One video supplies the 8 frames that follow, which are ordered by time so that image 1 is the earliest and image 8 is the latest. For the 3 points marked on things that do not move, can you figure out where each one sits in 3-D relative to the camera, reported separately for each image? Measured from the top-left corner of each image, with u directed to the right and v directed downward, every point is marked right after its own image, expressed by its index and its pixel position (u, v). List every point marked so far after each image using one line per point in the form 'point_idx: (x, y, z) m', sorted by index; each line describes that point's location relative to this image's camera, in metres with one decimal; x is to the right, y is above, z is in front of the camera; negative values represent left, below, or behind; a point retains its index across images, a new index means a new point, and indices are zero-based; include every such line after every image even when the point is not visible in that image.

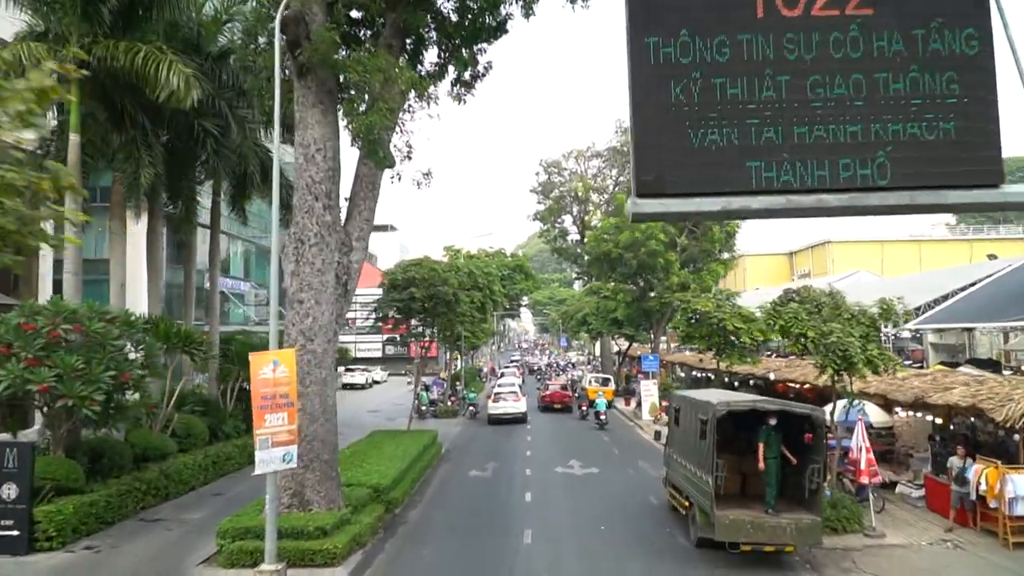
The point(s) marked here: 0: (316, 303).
0: (-3.5, -0.3, +14.7) m
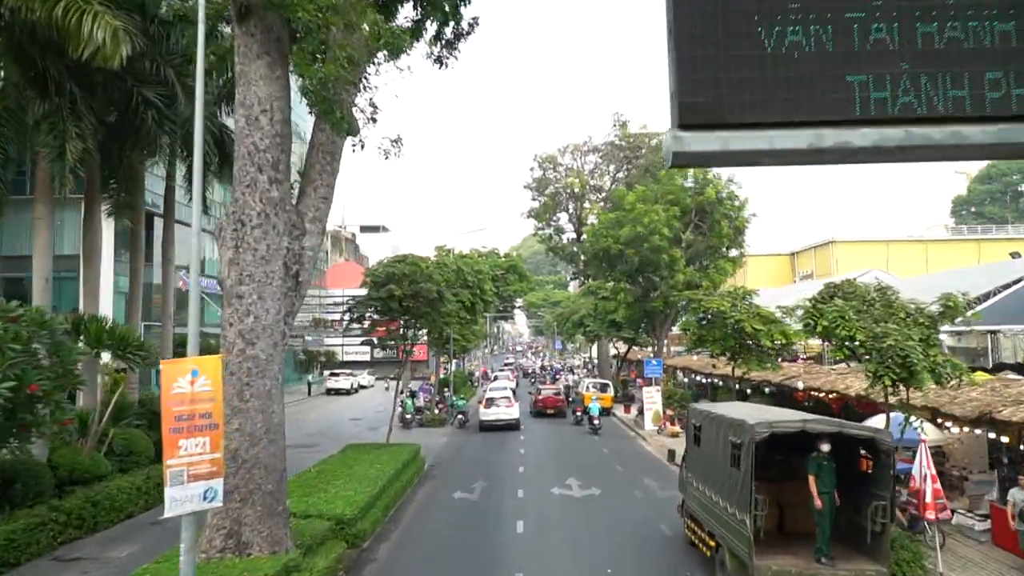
0: (-3.6, -0.2, +11.9) m
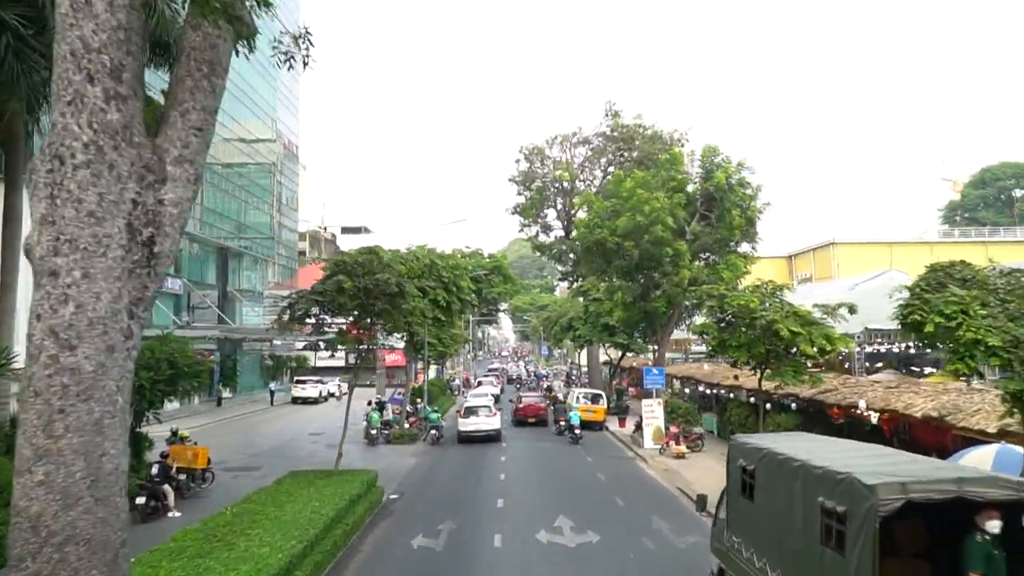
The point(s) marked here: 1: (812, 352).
0: (-3.9, +0.1, +7.7) m
1: (+6.2, -1.3, +17.1) m
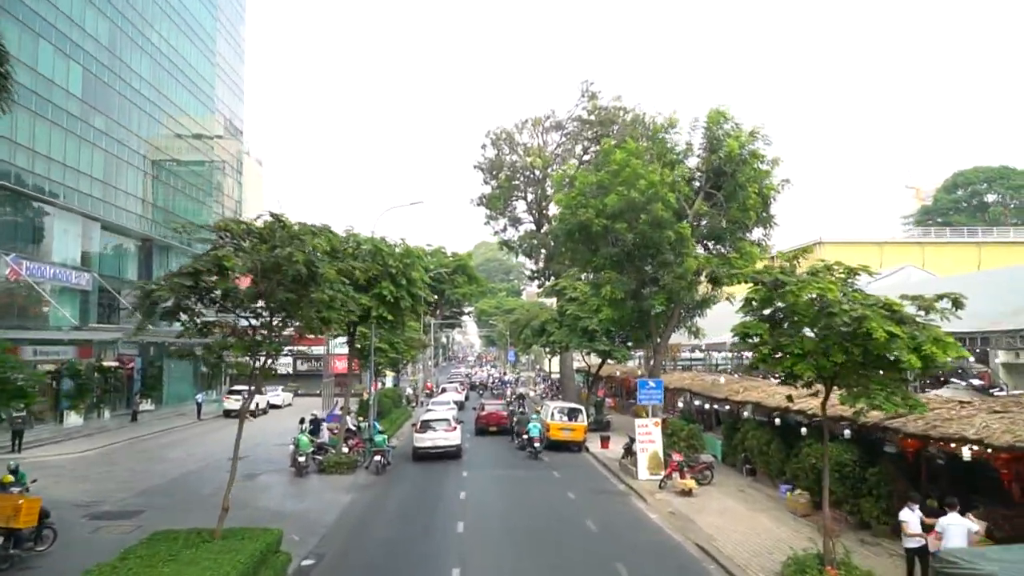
0: (-4.1, +0.5, +1.9) m
1: (+5.6, -1.1, +11.7) m
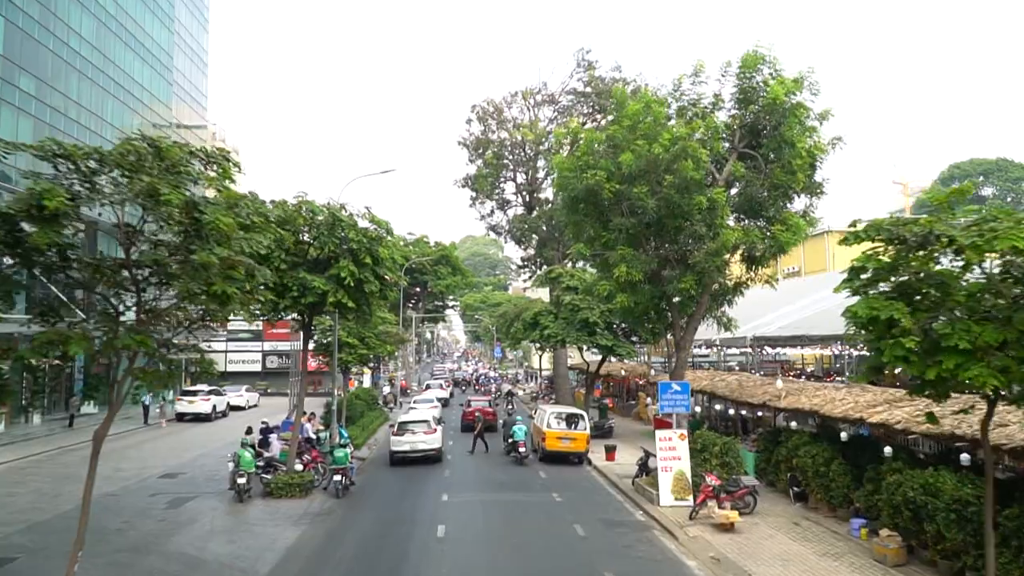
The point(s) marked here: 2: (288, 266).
0: (-3.9, +0.8, -2.7) m
1: (+5.6, -0.7, +7.3) m
2: (-5.1, +0.5, +19.1) m
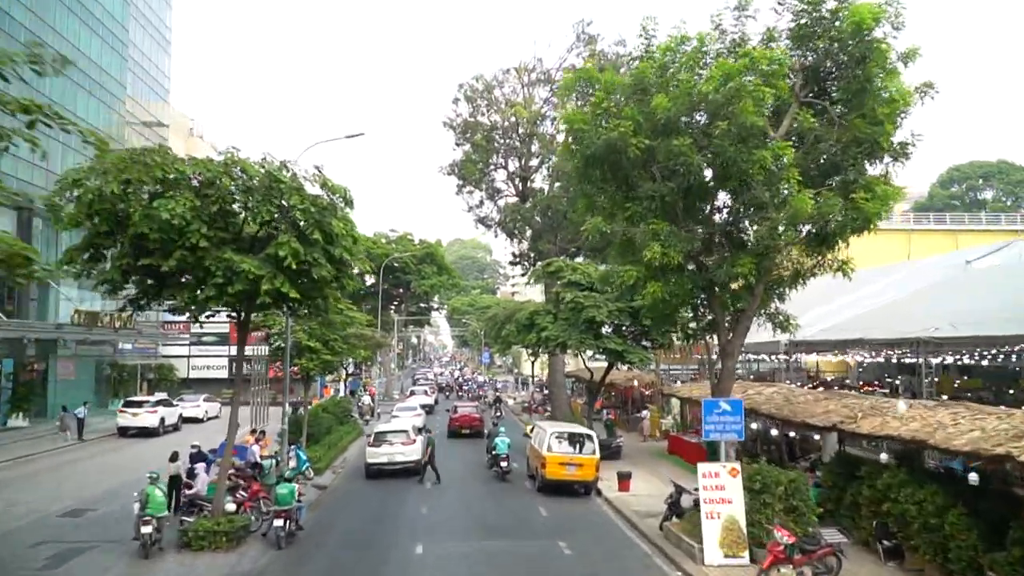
0: (-3.6, +1.2, -7.4) m
1: (+5.7, -0.4, +2.7) m
2: (-5.2, +0.8, +14.4) m
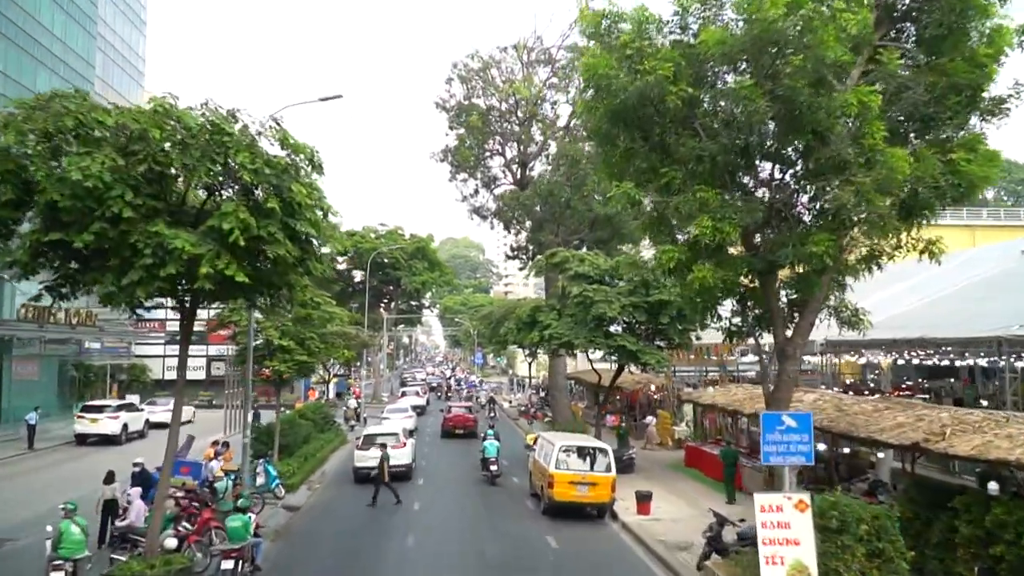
0: (-3.3, +1.4, -10.5) m
1: (+5.9, -0.2, -0.3) m
2: (-5.1, +1.0, +11.3) m
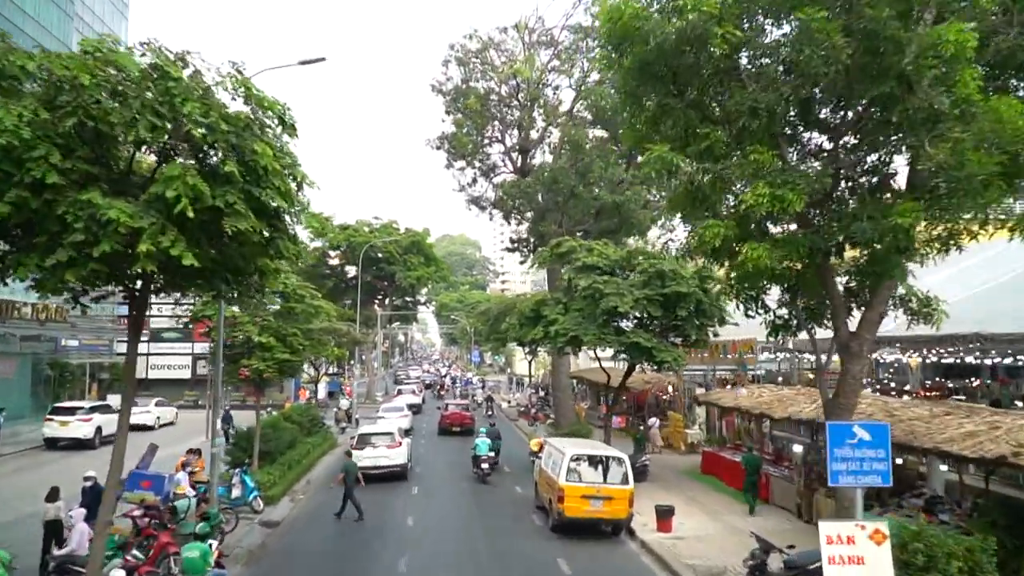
0: (-3.1, +1.6, -12.5) m
1: (+6.1, 0.0, -2.3) m
2: (-4.9, +1.2, +9.3) m
